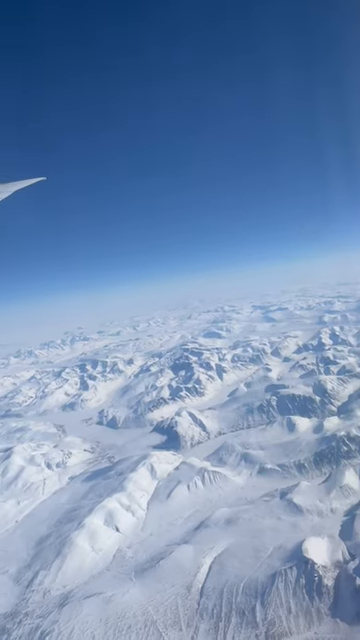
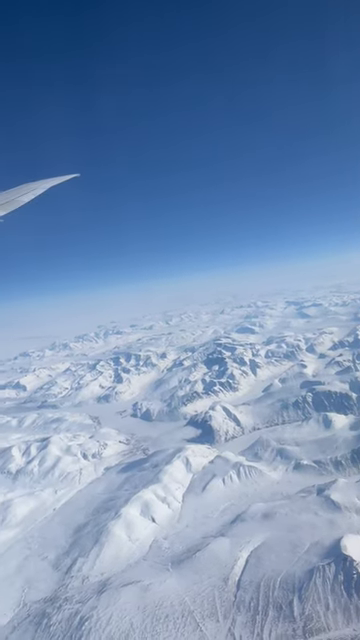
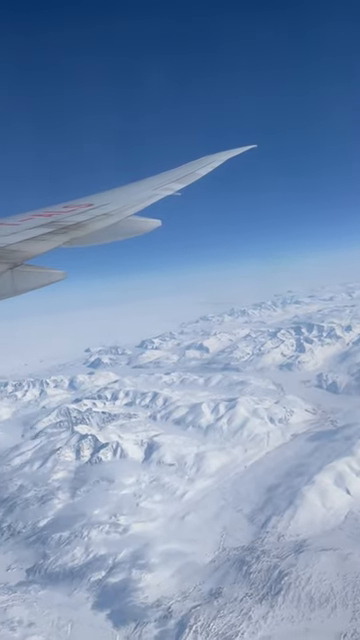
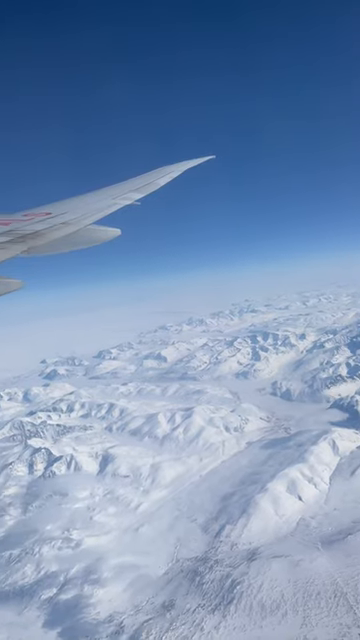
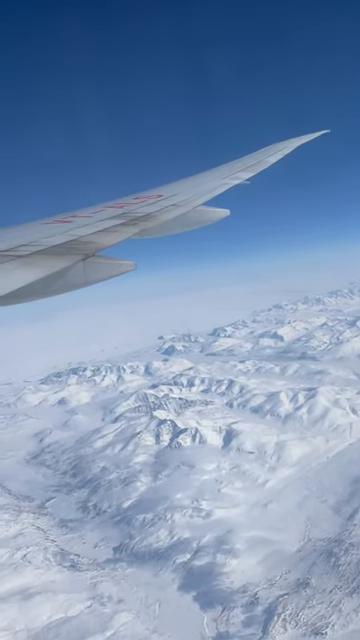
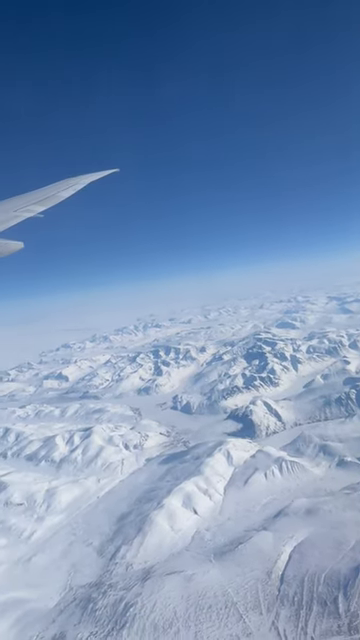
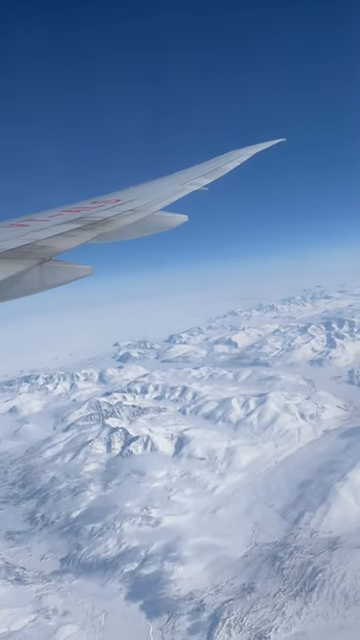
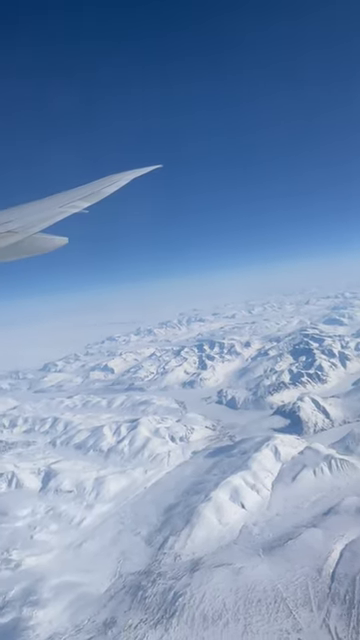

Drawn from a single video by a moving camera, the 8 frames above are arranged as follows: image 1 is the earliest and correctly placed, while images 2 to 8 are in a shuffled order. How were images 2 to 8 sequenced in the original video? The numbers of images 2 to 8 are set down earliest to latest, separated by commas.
2, 6, 8, 4, 3, 7, 5
